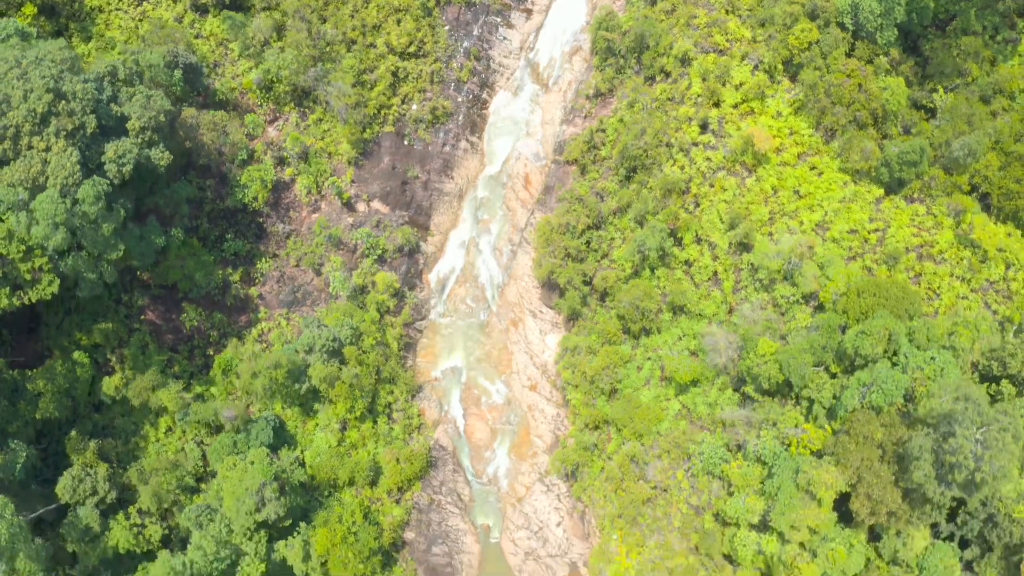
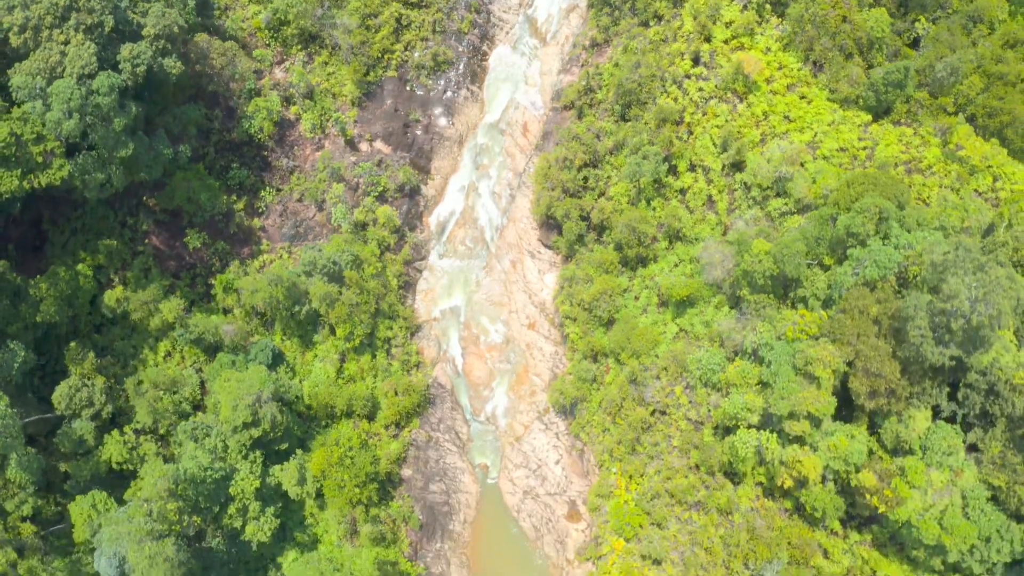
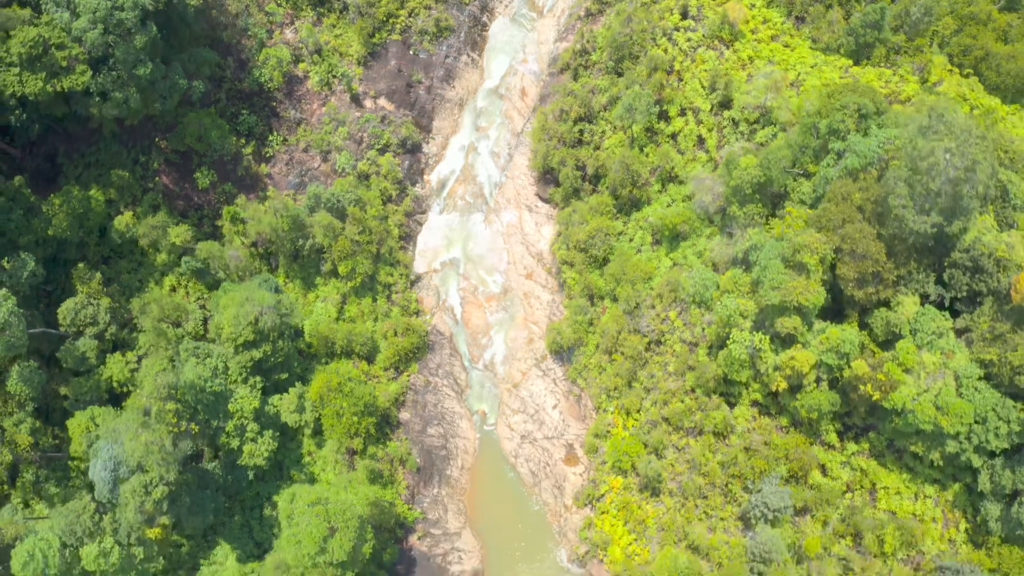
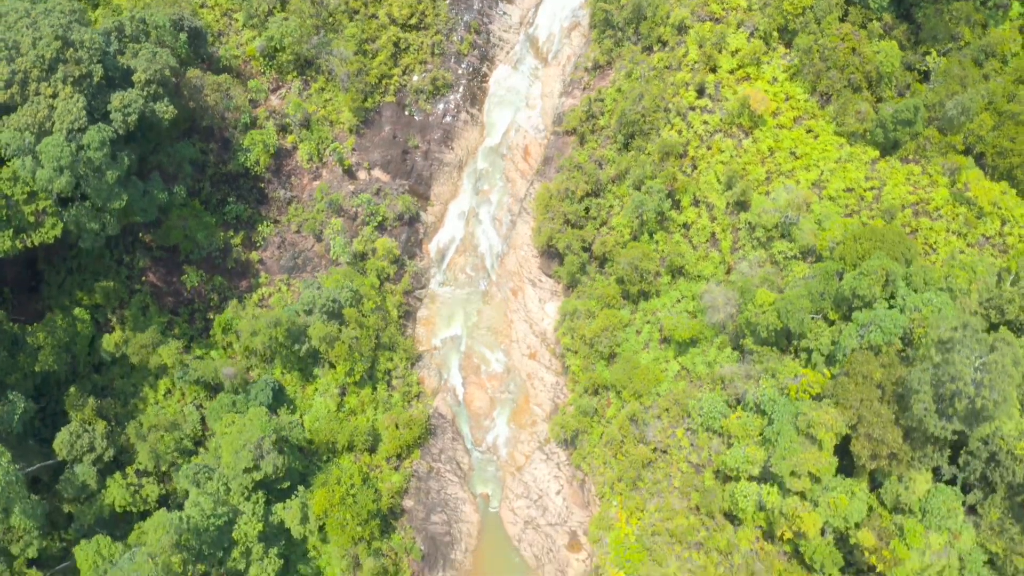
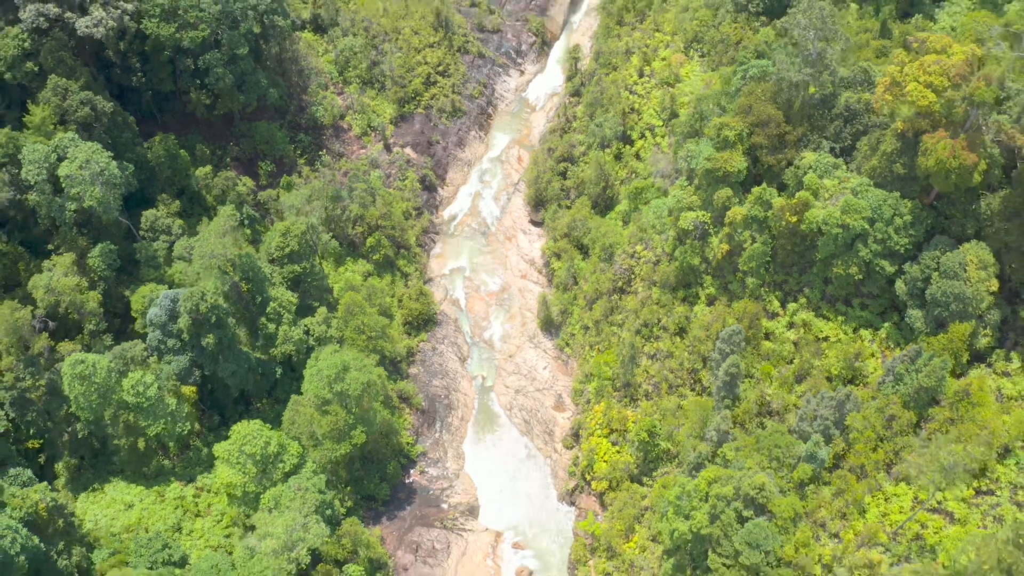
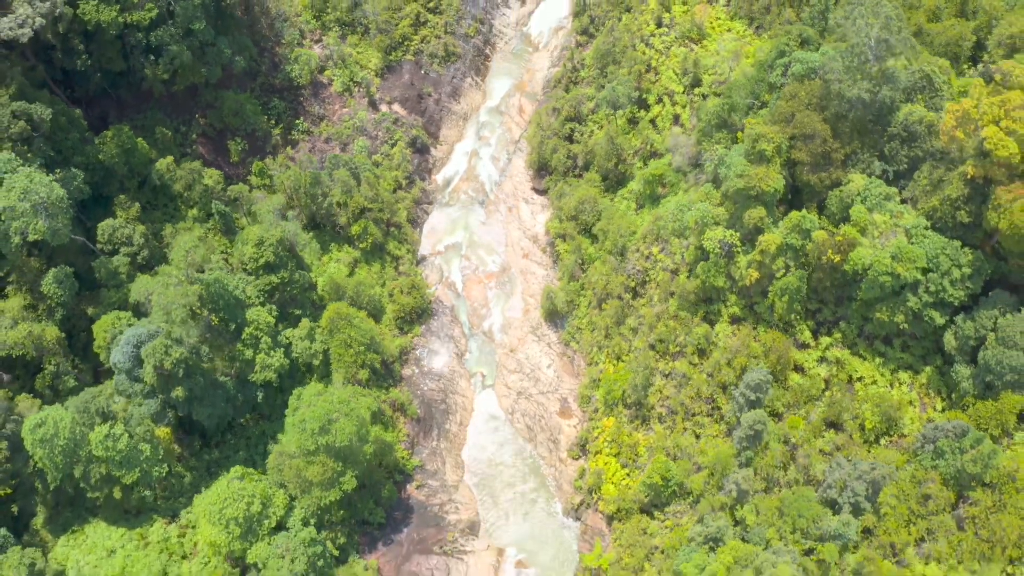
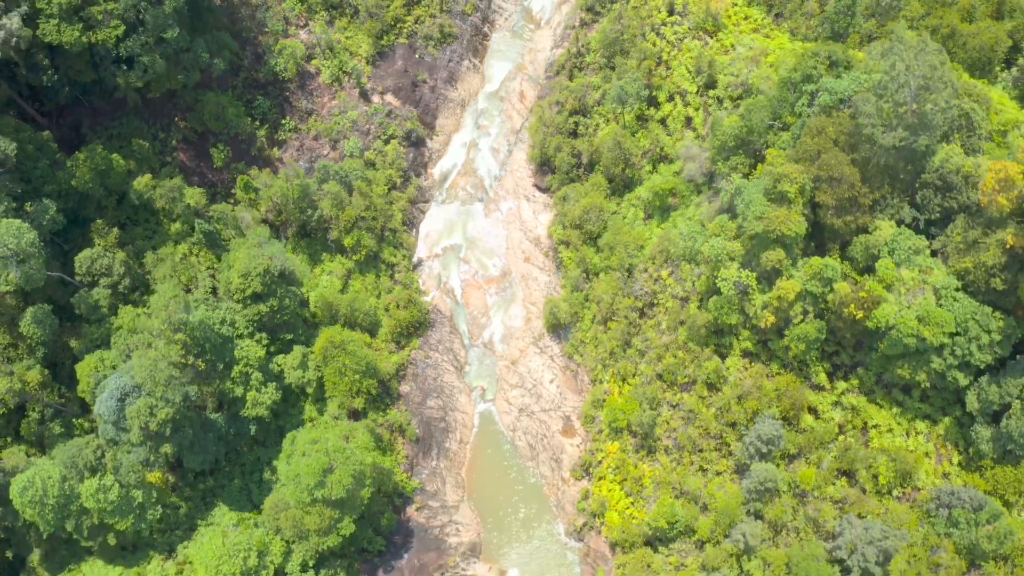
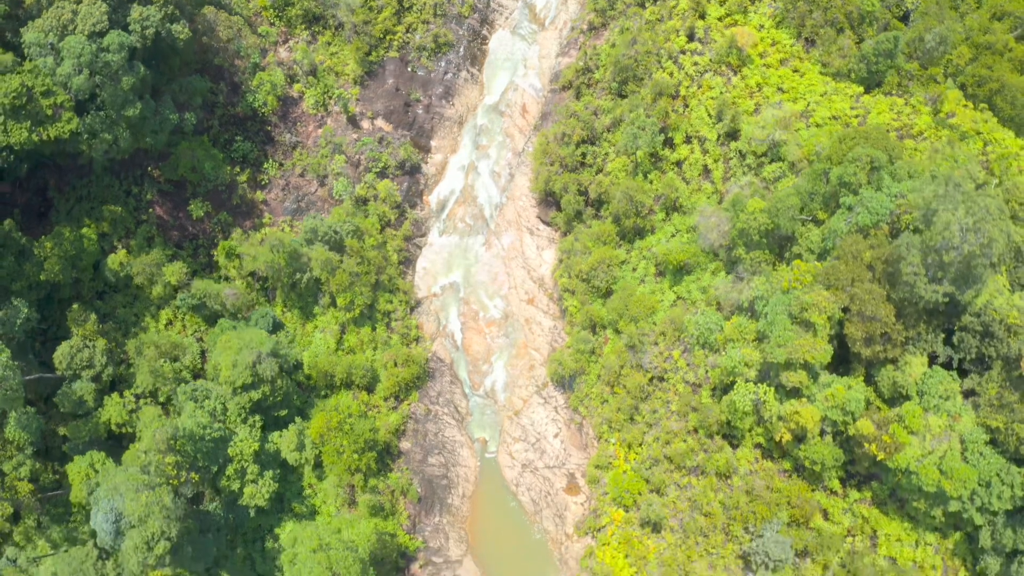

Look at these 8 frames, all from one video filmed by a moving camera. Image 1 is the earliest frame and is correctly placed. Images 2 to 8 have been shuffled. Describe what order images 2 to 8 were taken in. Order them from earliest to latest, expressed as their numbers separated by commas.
4, 2, 8, 3, 7, 6, 5
